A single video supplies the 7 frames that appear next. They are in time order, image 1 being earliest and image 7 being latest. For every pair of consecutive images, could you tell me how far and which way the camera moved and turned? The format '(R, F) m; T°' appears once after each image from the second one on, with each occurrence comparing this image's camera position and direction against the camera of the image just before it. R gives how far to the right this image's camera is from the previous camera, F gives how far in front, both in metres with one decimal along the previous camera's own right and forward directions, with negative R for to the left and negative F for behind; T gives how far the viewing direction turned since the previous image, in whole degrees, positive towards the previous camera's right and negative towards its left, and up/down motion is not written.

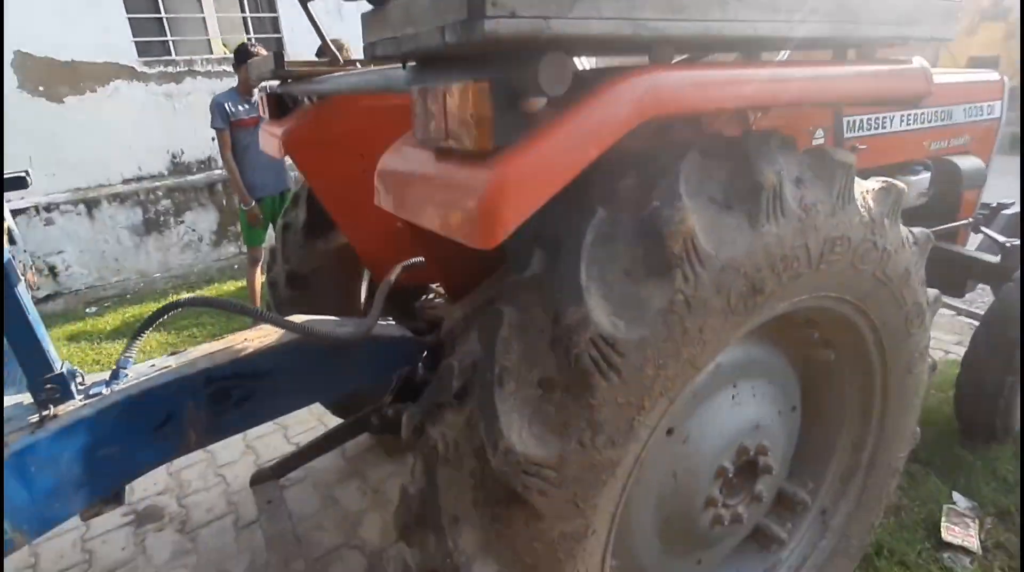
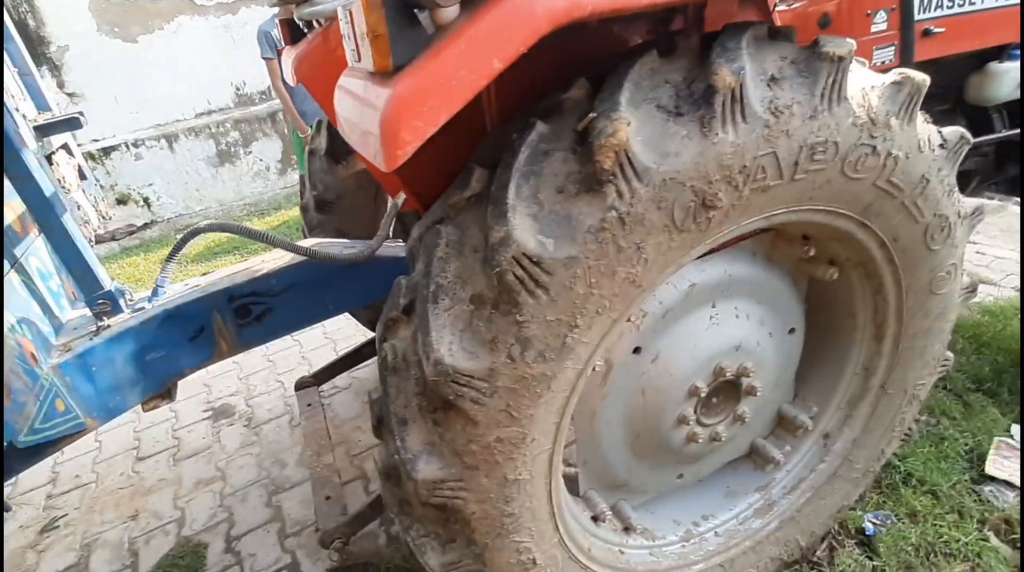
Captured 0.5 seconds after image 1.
(+0.3, 0.0) m; -9°
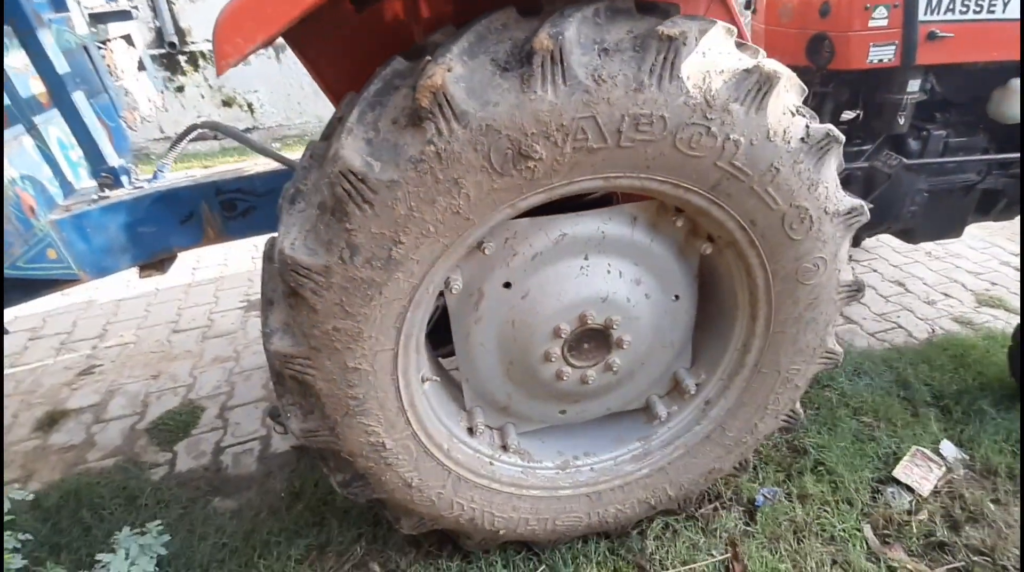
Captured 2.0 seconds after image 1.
(+0.6, -0.1) m; -6°
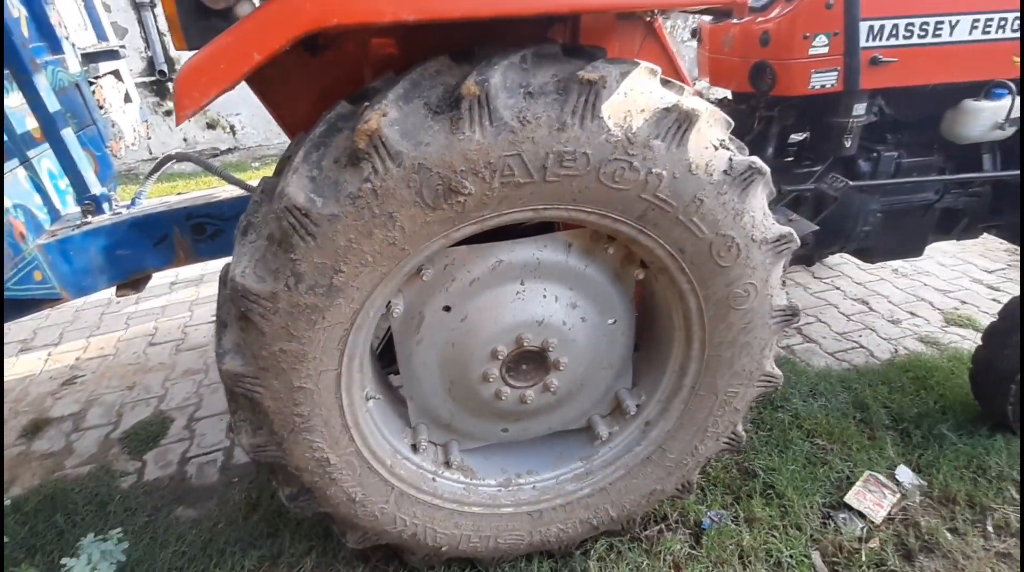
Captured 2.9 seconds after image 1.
(+0.2, -0.1) m; -1°
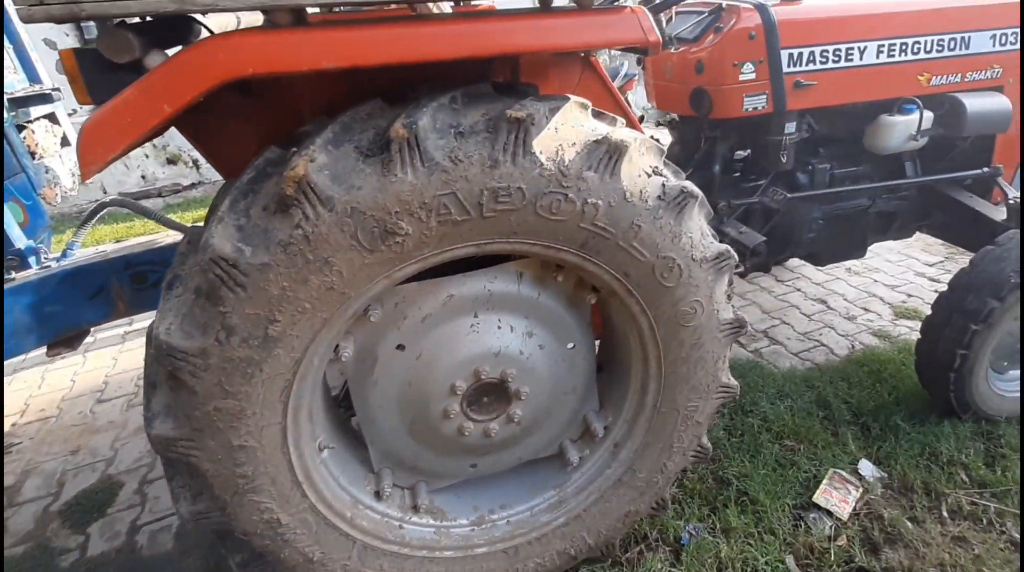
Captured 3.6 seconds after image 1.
(+0.1, 0.0) m; +4°
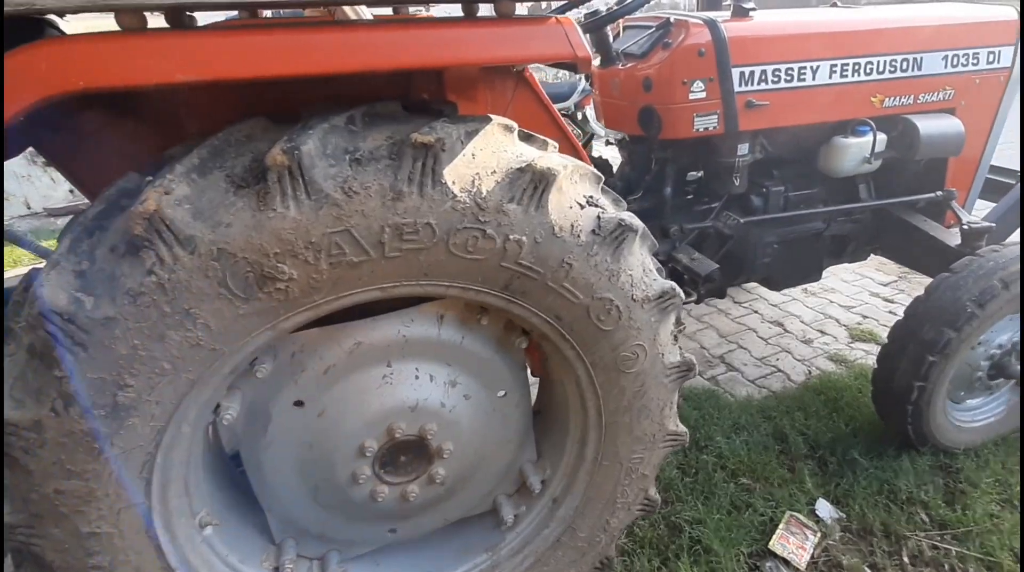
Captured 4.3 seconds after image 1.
(+0.2, +0.2) m; +3°
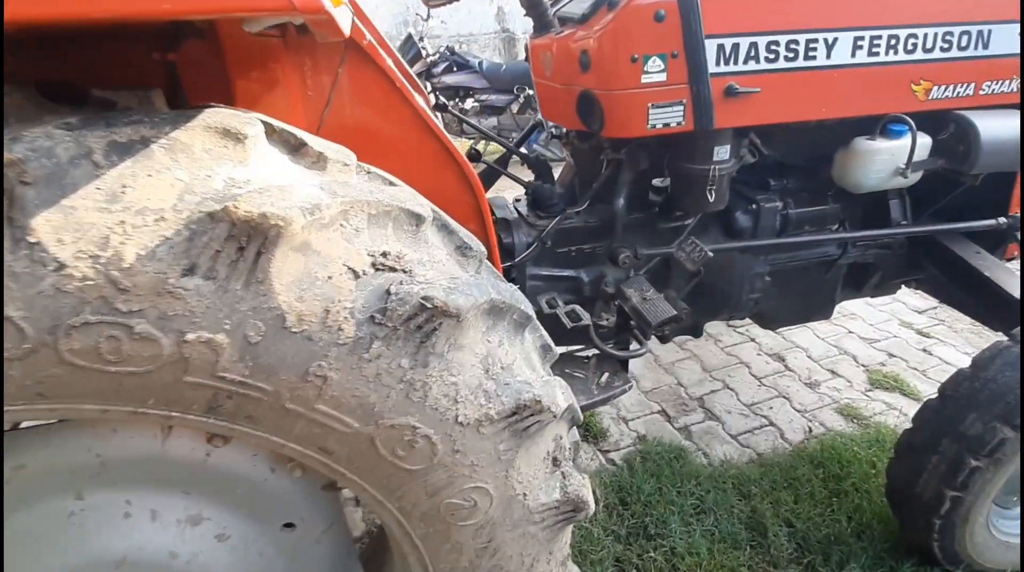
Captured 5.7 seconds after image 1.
(+0.5, +0.6) m; -3°
